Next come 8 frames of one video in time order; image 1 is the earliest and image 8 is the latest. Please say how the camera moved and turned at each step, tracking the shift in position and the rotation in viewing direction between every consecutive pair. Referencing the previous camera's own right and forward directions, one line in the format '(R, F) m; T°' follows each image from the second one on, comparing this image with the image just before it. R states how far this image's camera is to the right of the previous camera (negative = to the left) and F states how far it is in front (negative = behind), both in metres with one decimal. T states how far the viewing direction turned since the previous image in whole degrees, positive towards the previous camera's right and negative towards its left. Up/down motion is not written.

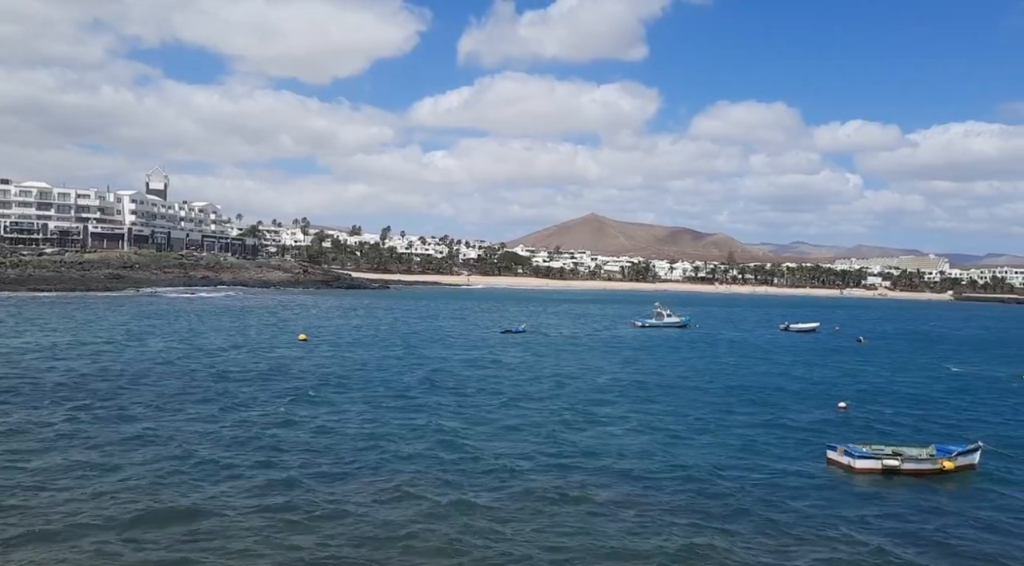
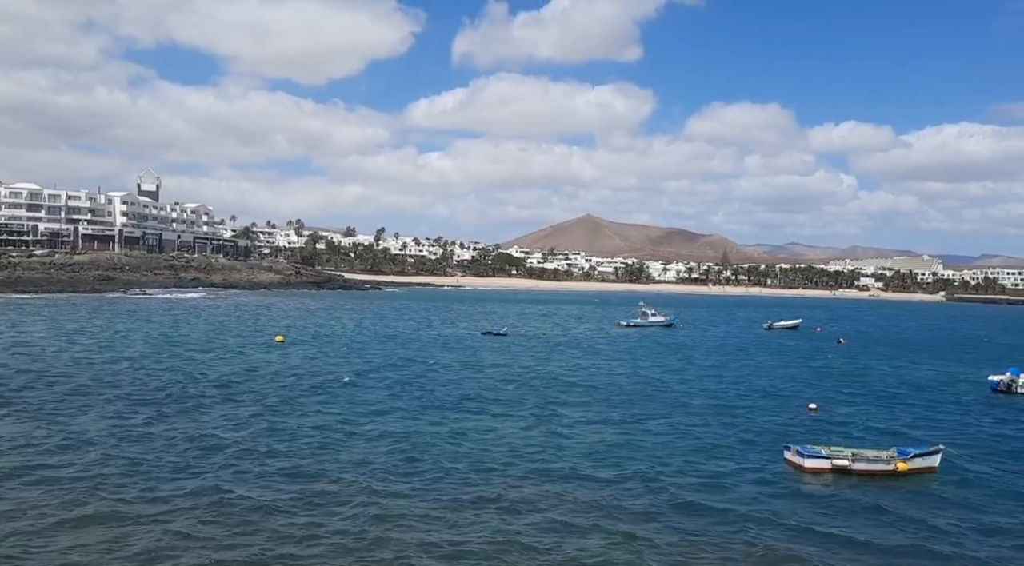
(+1.8, -0.3) m; 0°
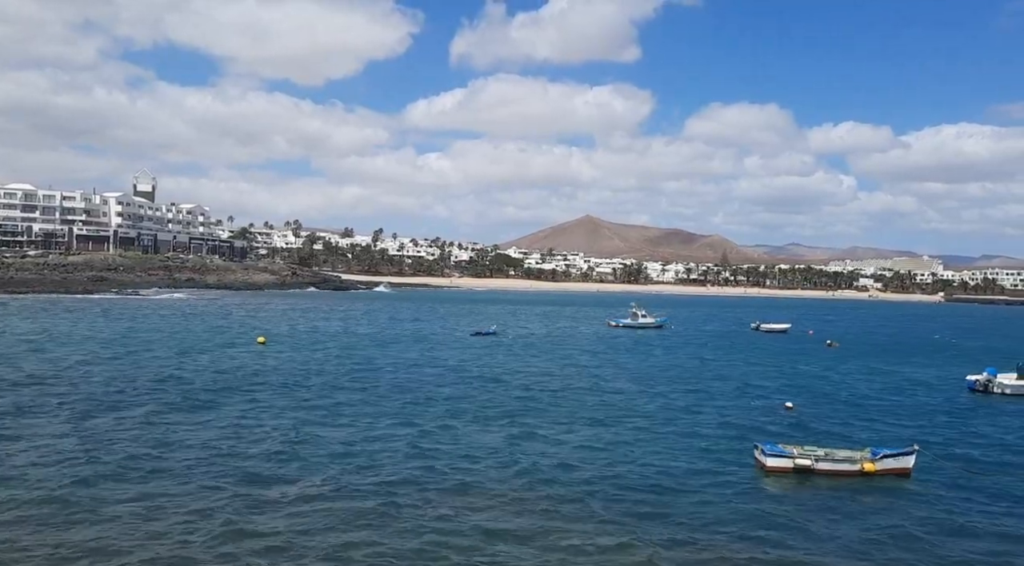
(+1.3, +0.6) m; 0°
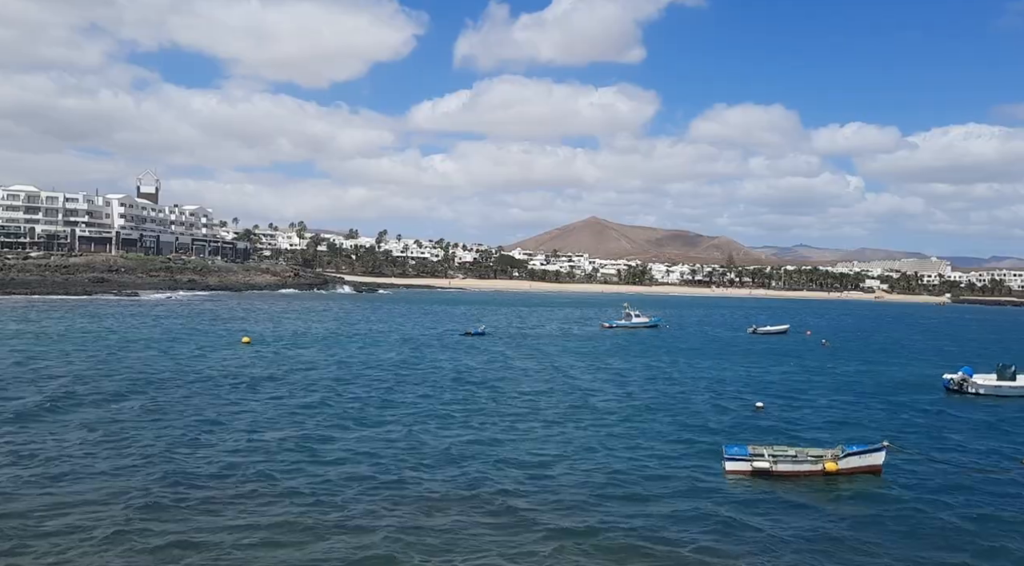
(+1.6, +0.4) m; -1°
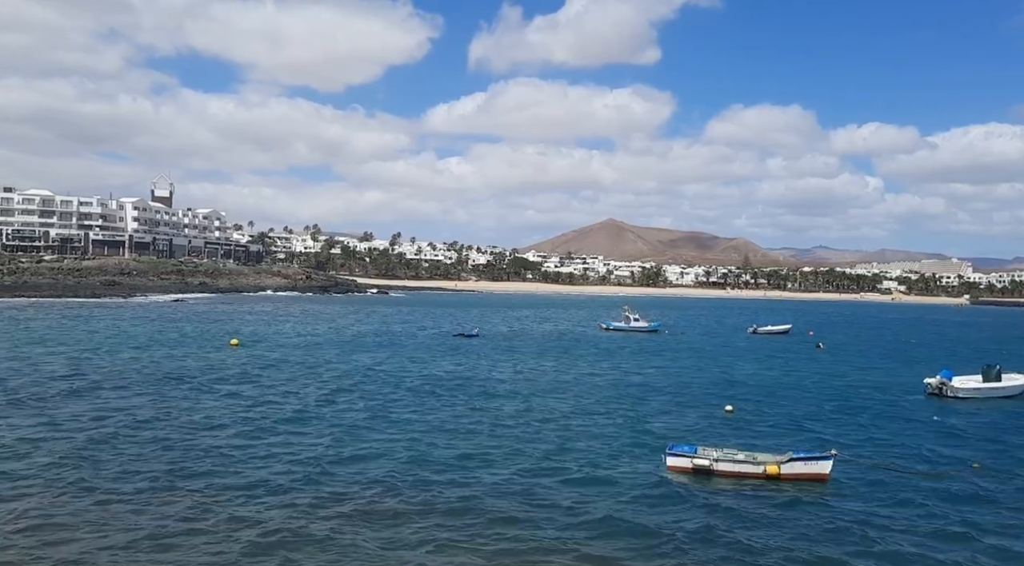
(+2.5, +0.5) m; -1°
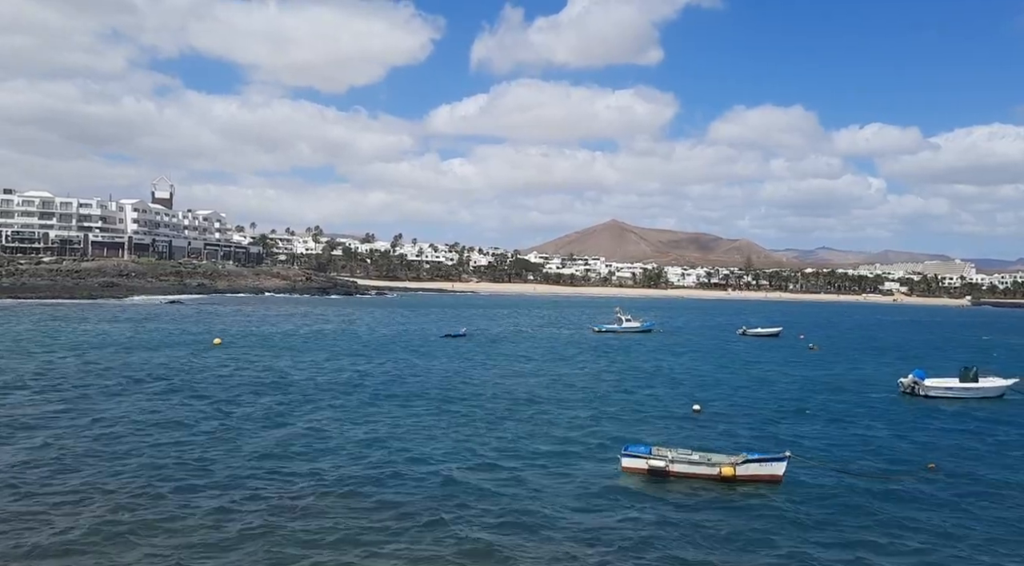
(+1.8, +0.1) m; 0°
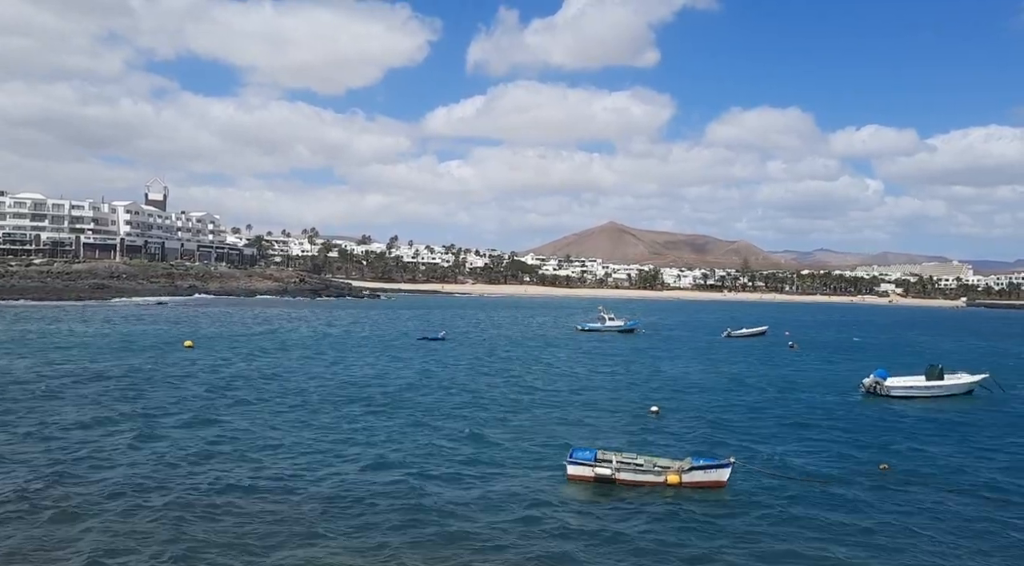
(+2.0, +0.2) m; 0°
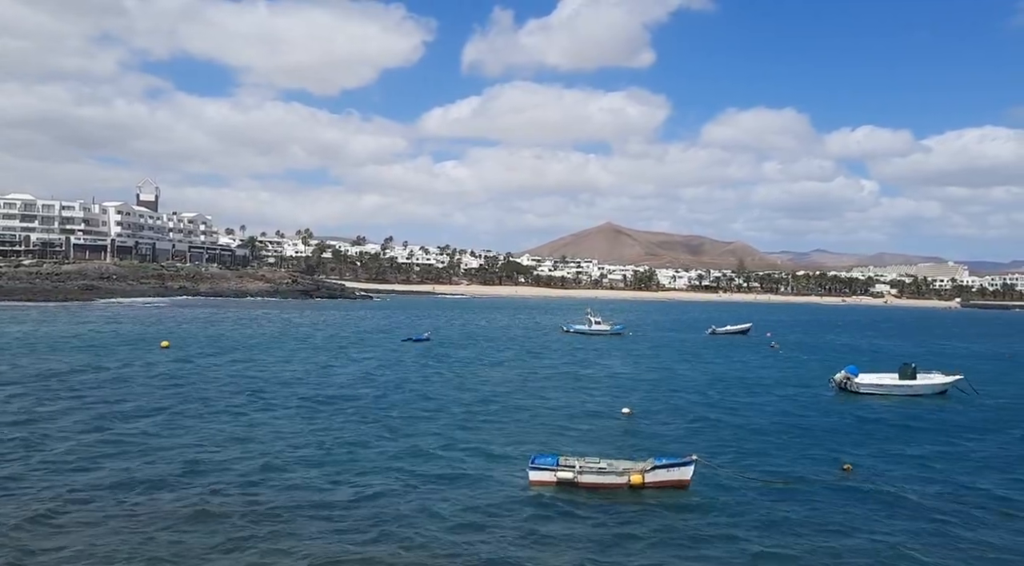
(+1.3, +0.8) m; 0°
